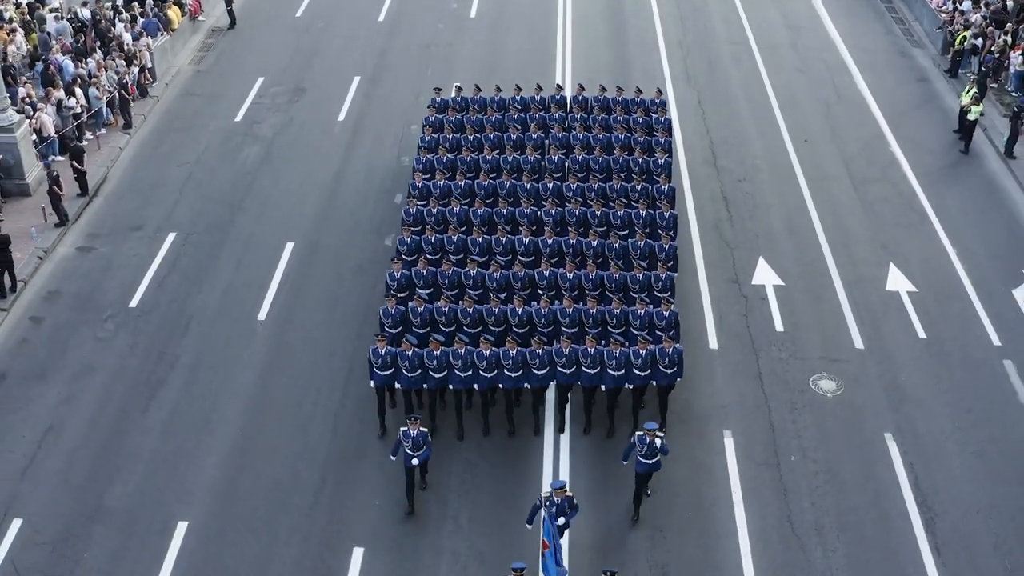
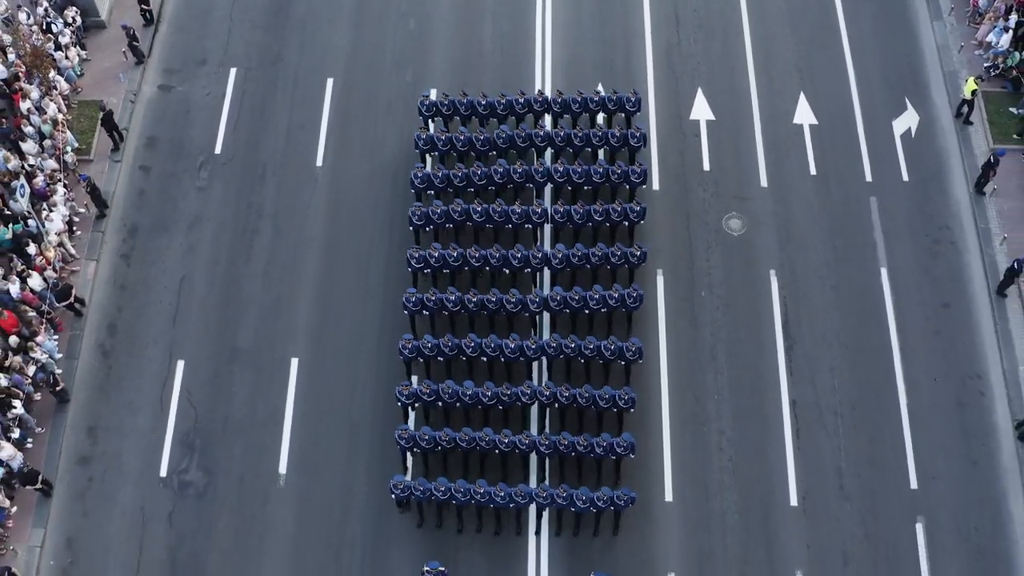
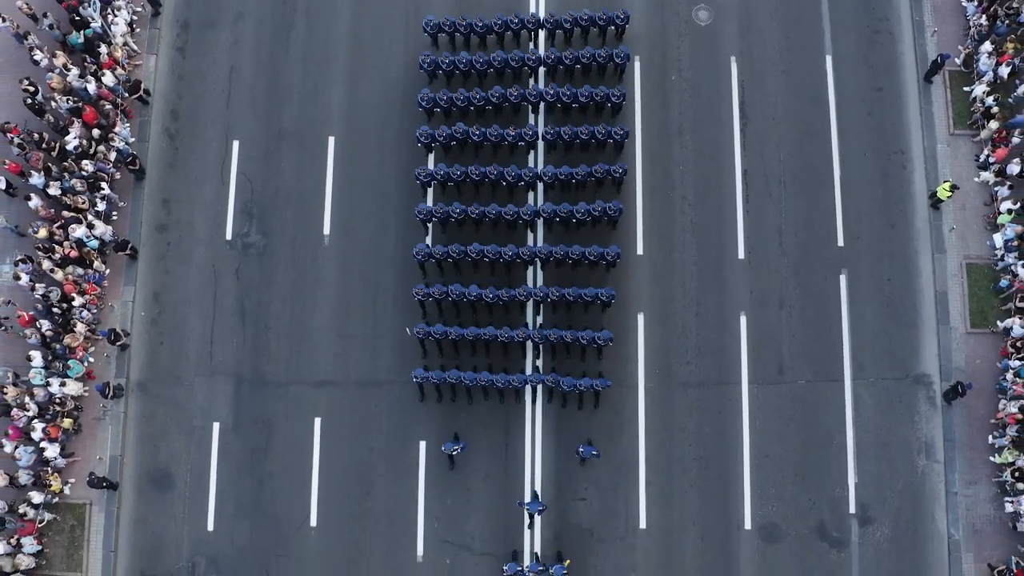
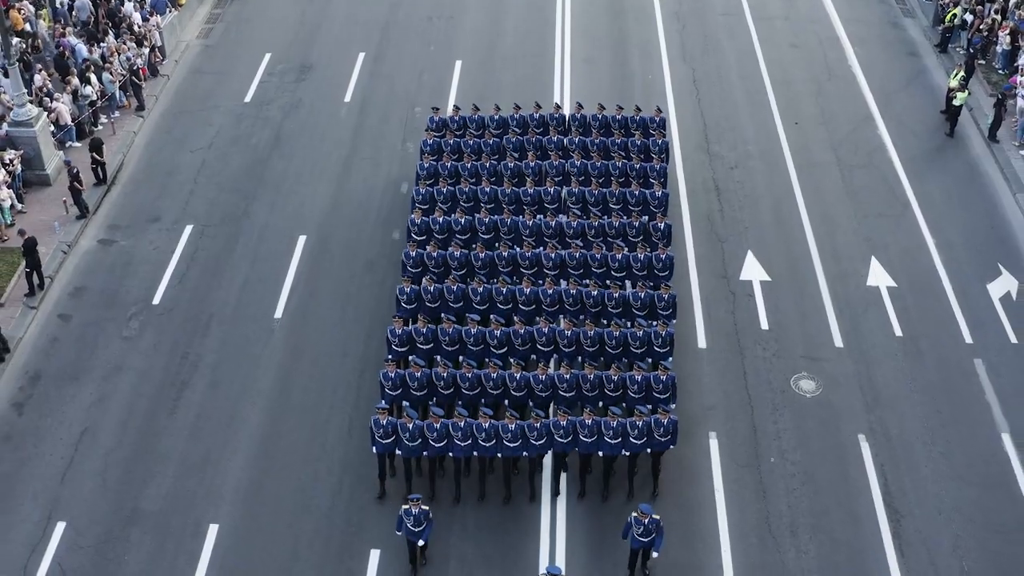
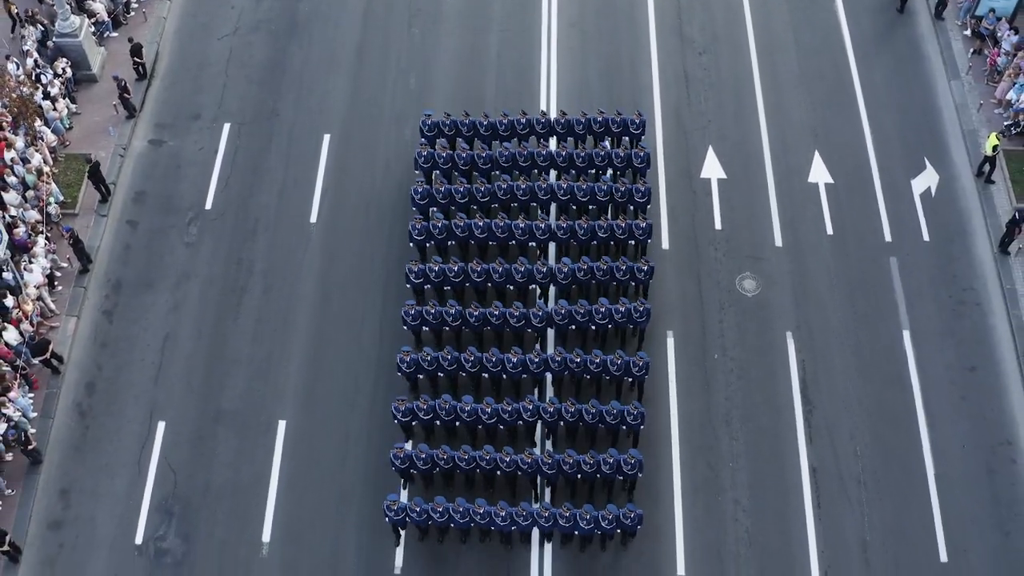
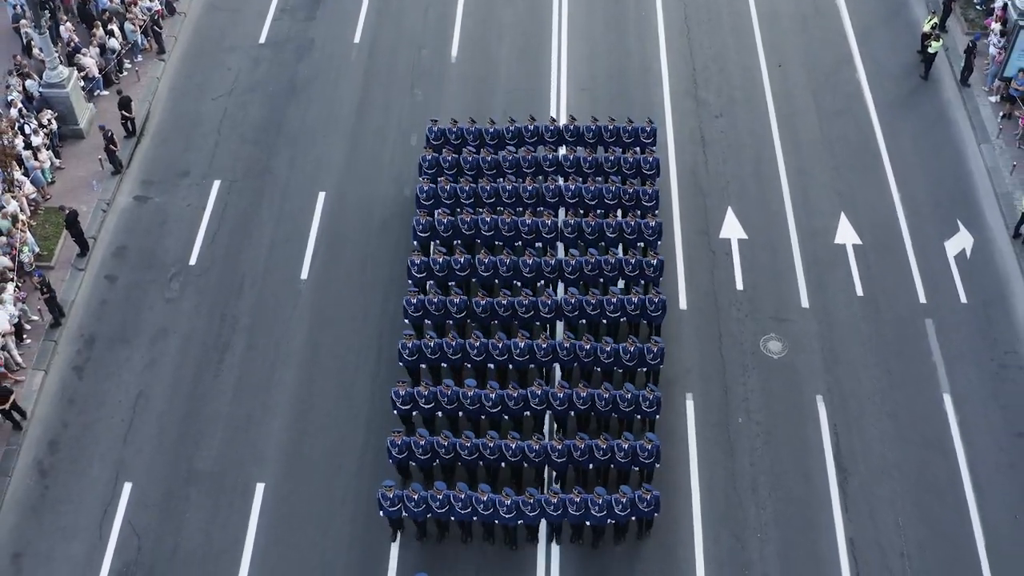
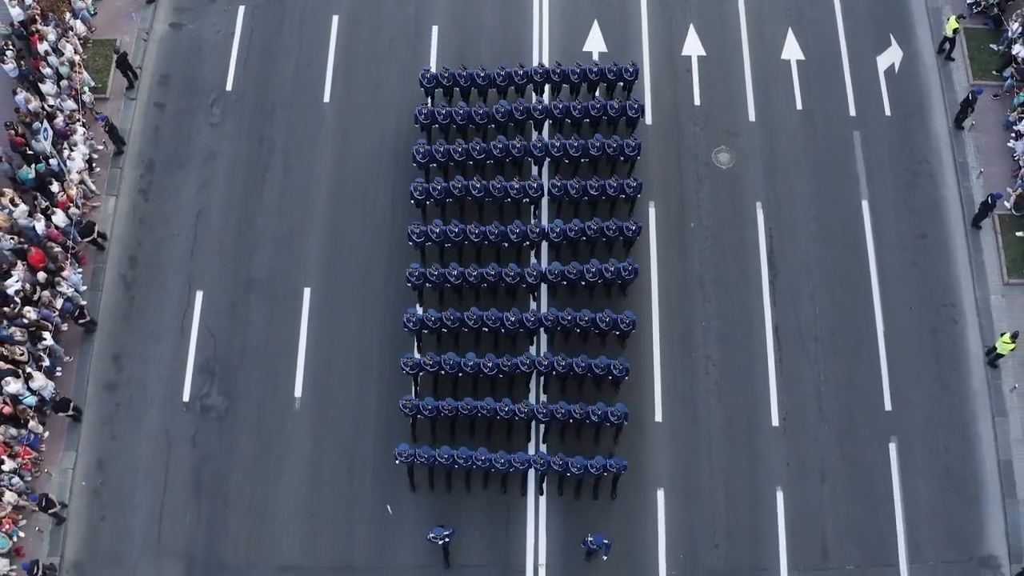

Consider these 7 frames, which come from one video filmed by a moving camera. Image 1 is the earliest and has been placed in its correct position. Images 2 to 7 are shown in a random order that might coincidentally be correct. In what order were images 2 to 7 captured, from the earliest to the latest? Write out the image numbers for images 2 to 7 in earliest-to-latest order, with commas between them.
4, 6, 5, 2, 7, 3
